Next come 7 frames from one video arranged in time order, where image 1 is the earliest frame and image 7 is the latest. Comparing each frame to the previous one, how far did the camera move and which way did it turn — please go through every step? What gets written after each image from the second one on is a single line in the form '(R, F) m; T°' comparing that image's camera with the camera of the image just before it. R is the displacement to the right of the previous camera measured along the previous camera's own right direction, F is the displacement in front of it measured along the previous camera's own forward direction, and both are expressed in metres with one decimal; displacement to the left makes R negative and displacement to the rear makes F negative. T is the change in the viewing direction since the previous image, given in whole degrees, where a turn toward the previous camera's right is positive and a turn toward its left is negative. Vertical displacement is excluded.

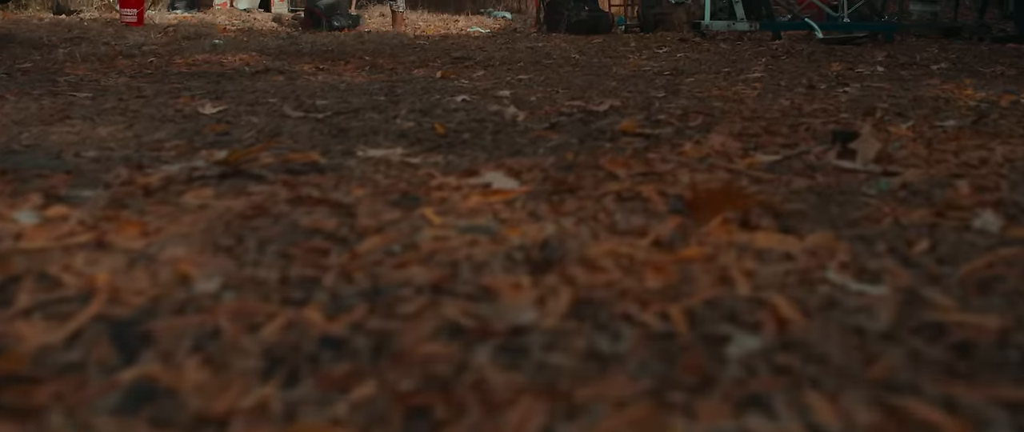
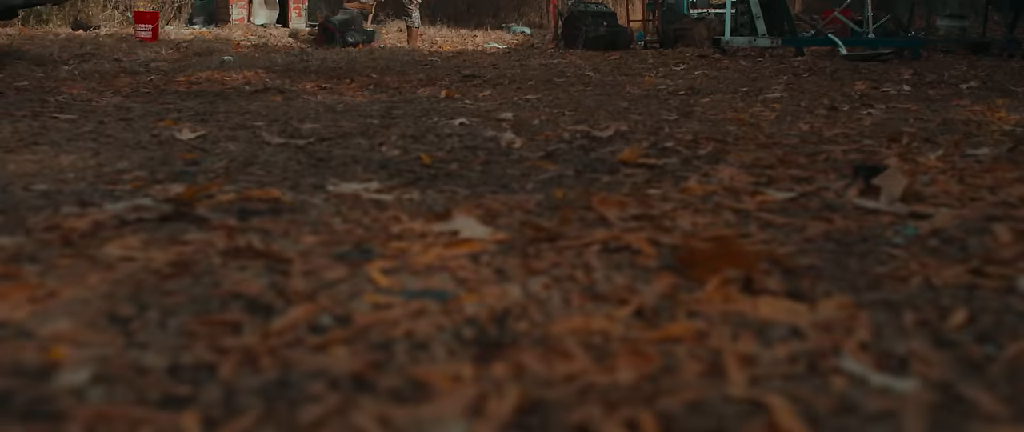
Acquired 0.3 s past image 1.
(+0.1, +0.2) m; -1°
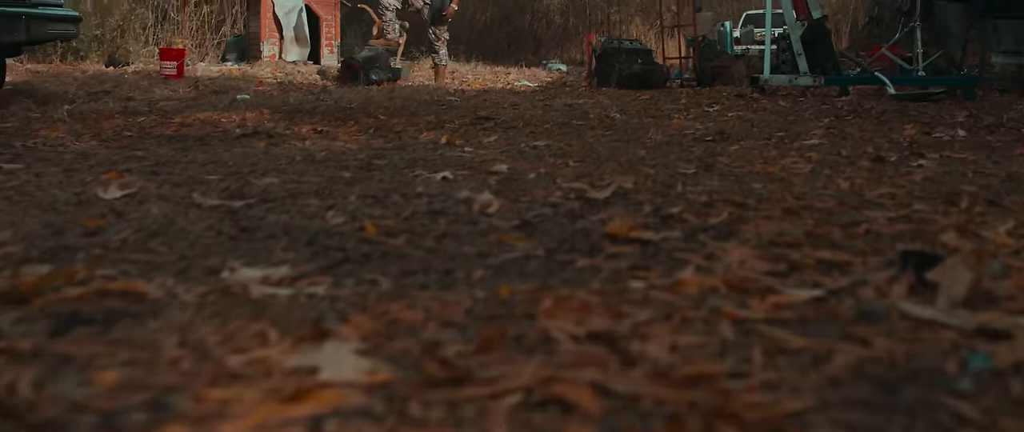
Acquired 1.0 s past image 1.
(+0.2, +0.5) m; -2°
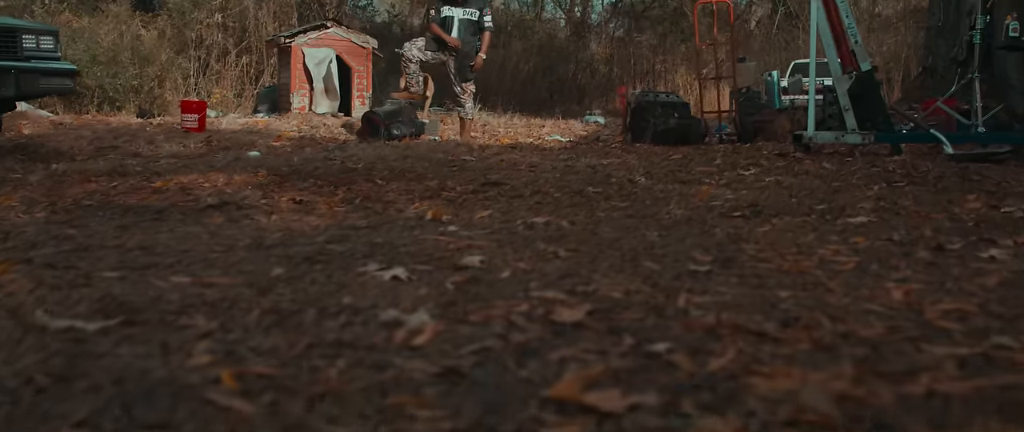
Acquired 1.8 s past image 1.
(+0.2, +0.6) m; -3°
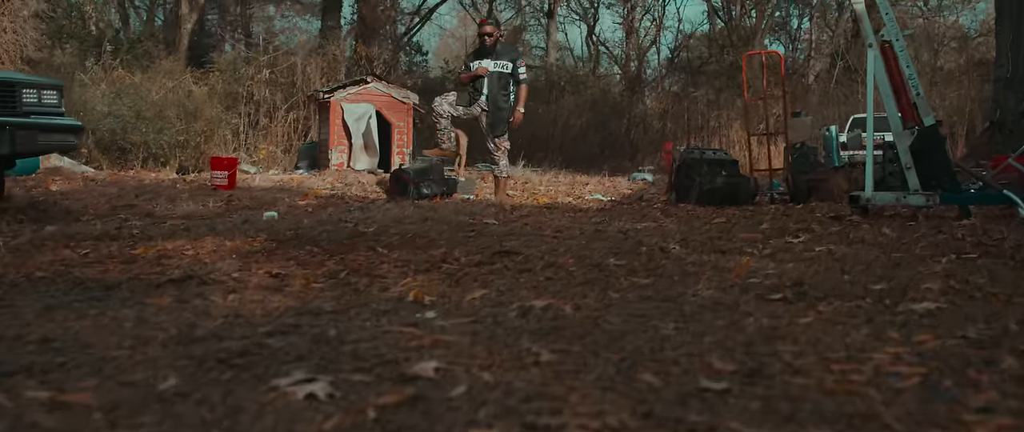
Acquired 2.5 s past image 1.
(+0.2, +0.6) m; -3°
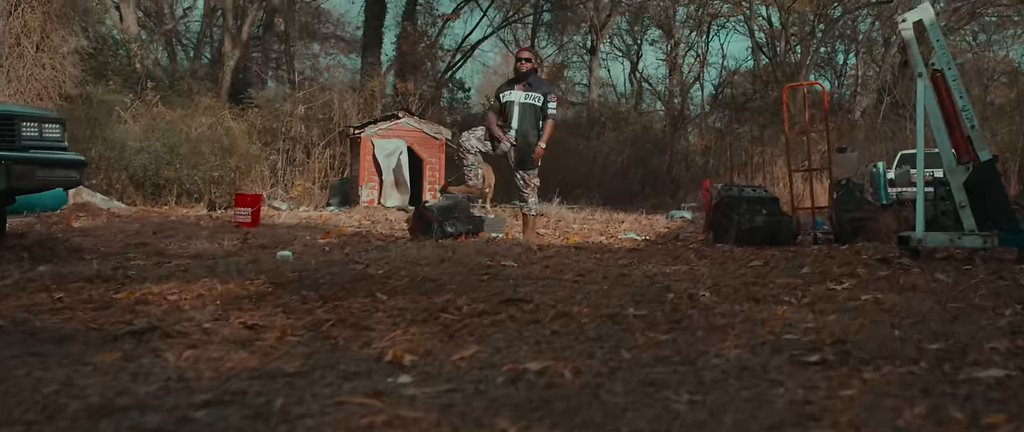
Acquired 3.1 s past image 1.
(+0.1, +0.4) m; -2°
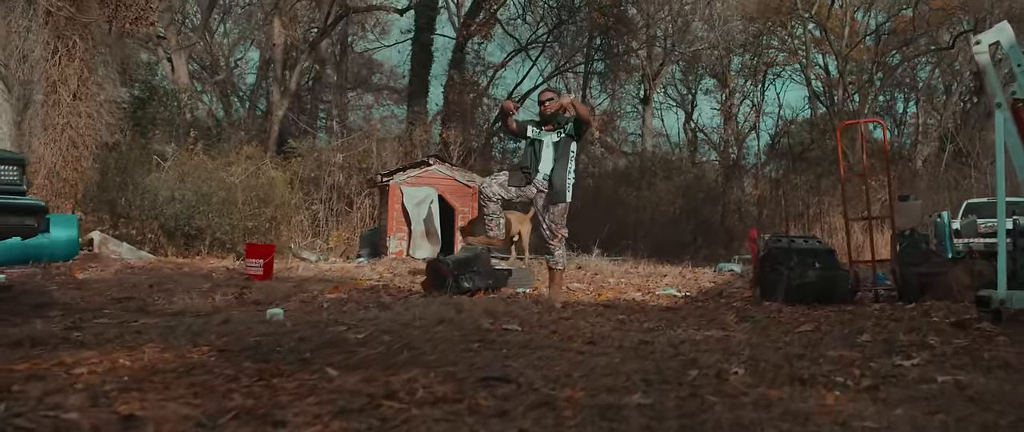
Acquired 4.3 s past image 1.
(+0.2, +0.9) m; -3°
